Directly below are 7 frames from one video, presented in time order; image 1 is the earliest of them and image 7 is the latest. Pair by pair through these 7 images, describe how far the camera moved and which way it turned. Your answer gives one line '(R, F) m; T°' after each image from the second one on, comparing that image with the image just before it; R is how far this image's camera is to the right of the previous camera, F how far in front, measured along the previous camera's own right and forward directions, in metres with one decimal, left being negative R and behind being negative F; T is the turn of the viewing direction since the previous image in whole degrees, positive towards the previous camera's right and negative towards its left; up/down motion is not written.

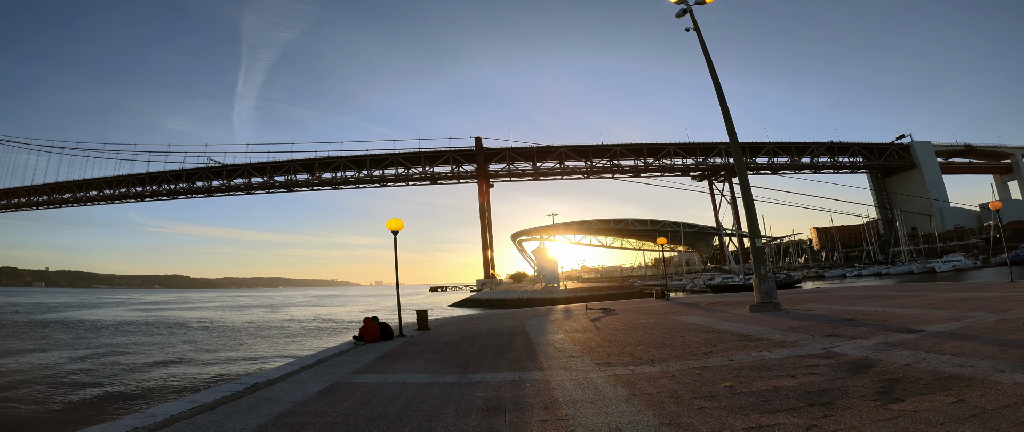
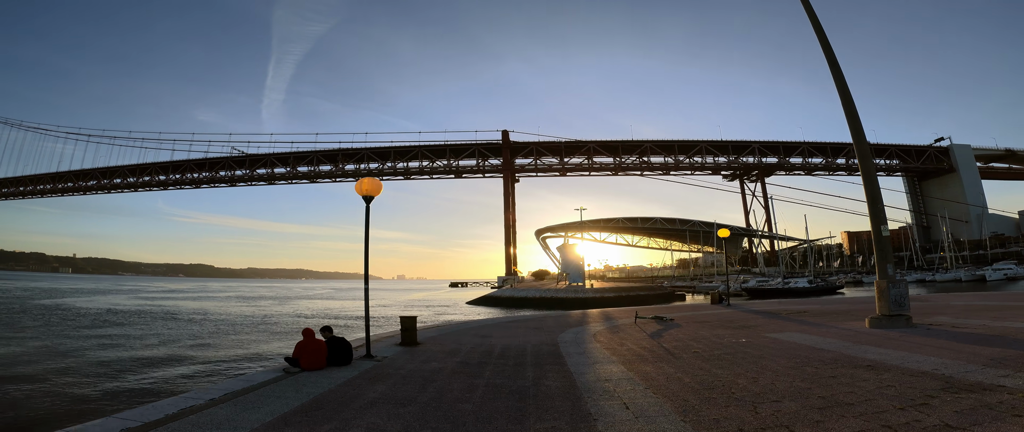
(-0.1, +2.6) m; -3°
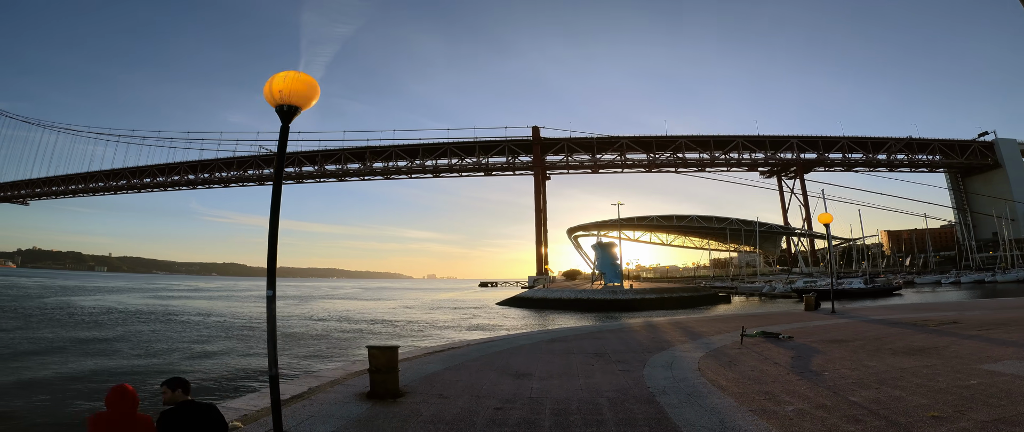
(-0.2, +2.4) m; -3°
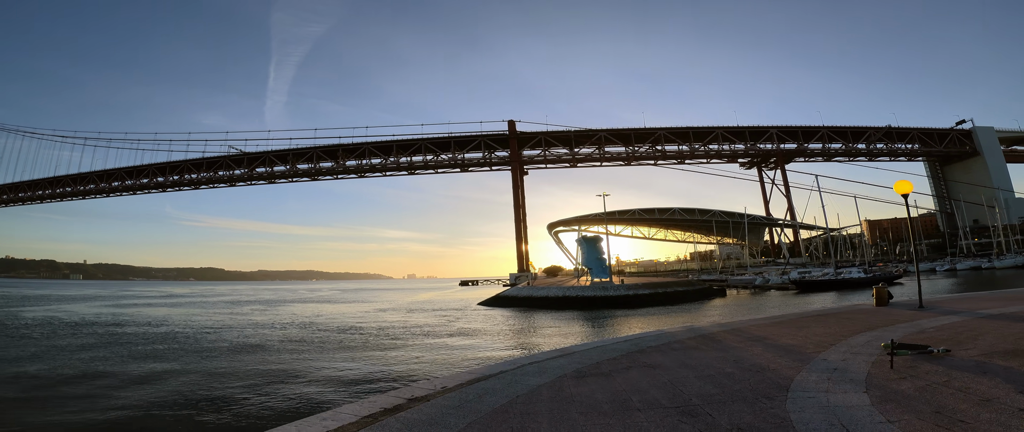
(-0.1, +2.1) m; +2°
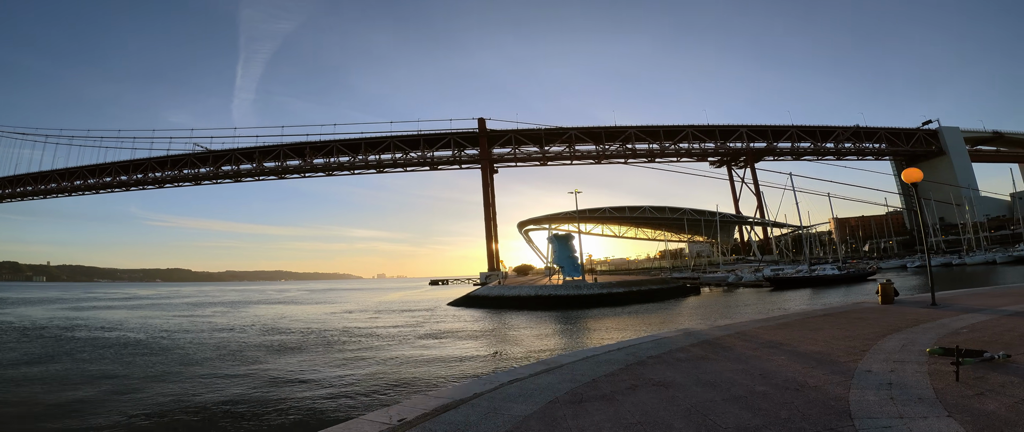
(0.0, +1.4) m; +3°
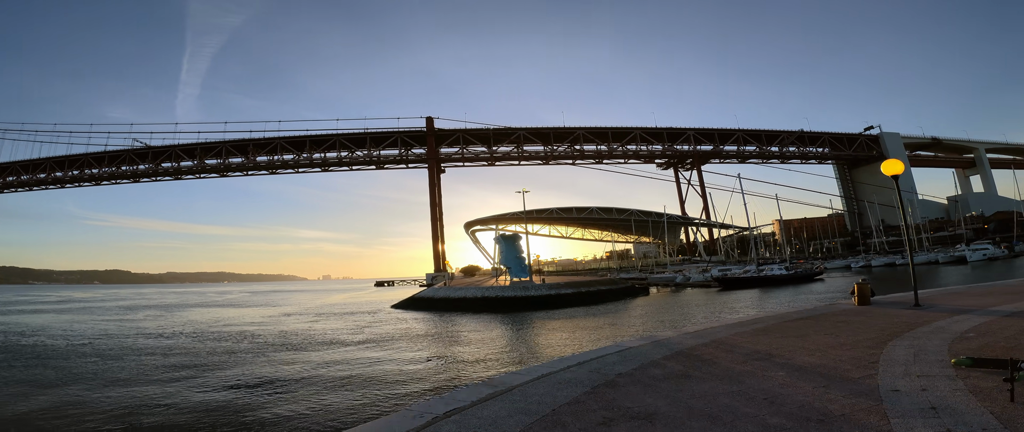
(+0.2, +1.4) m; +5°
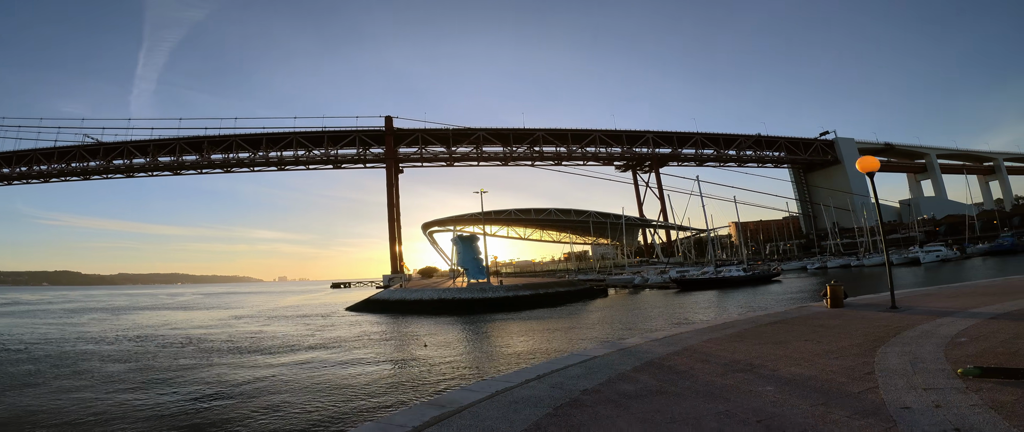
(+0.2, +0.8) m; +3°
